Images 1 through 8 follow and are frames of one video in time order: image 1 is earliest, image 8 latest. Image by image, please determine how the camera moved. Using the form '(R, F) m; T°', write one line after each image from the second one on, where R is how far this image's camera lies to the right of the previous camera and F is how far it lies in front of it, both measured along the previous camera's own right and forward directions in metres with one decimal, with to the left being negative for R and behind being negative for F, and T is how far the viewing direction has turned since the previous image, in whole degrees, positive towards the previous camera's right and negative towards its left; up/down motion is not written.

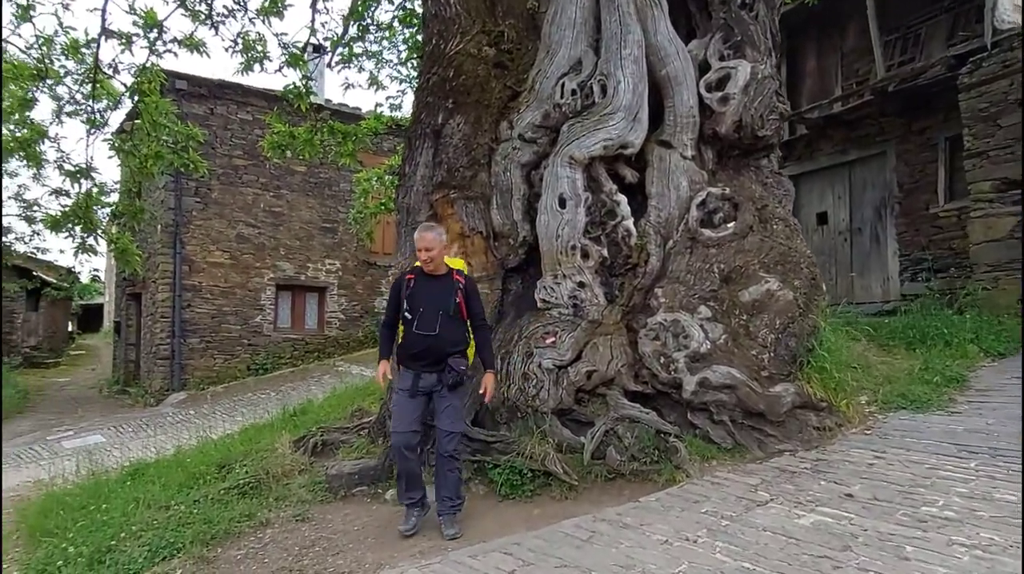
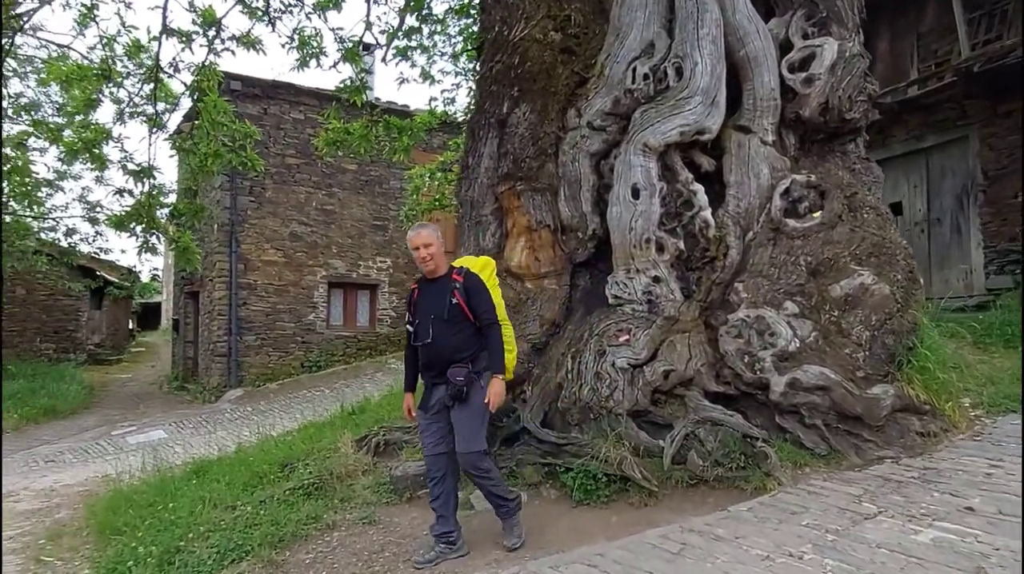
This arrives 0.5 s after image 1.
(-0.2, +0.2) m; -4°
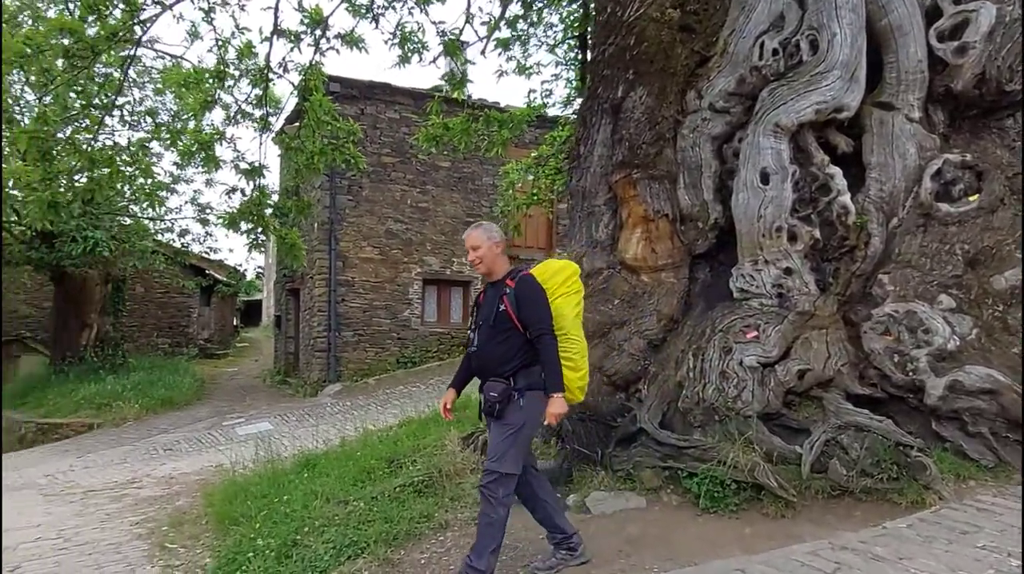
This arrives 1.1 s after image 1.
(-0.2, +0.2) m; -7°
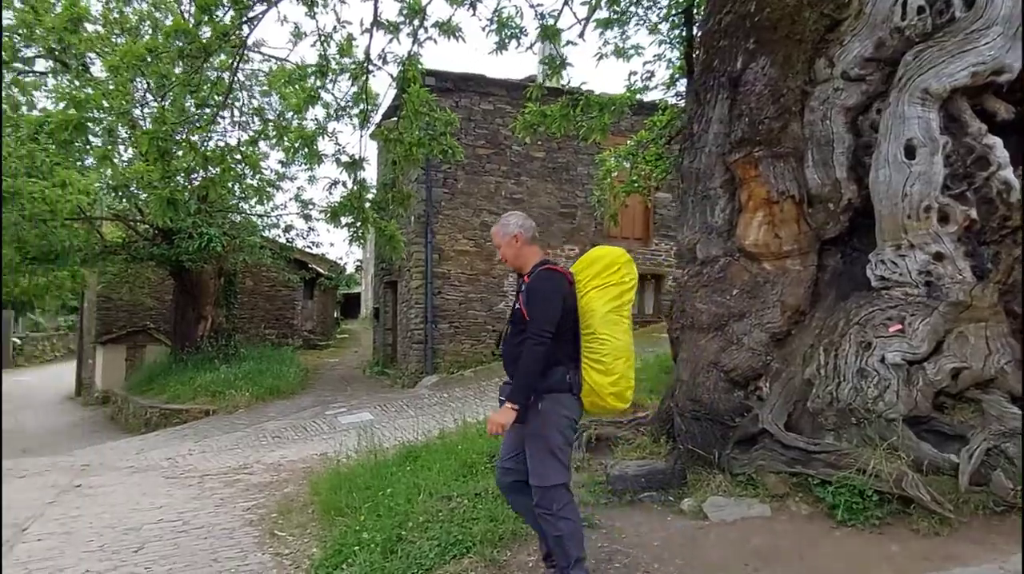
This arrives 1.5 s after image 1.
(-0.1, +0.2) m; -7°
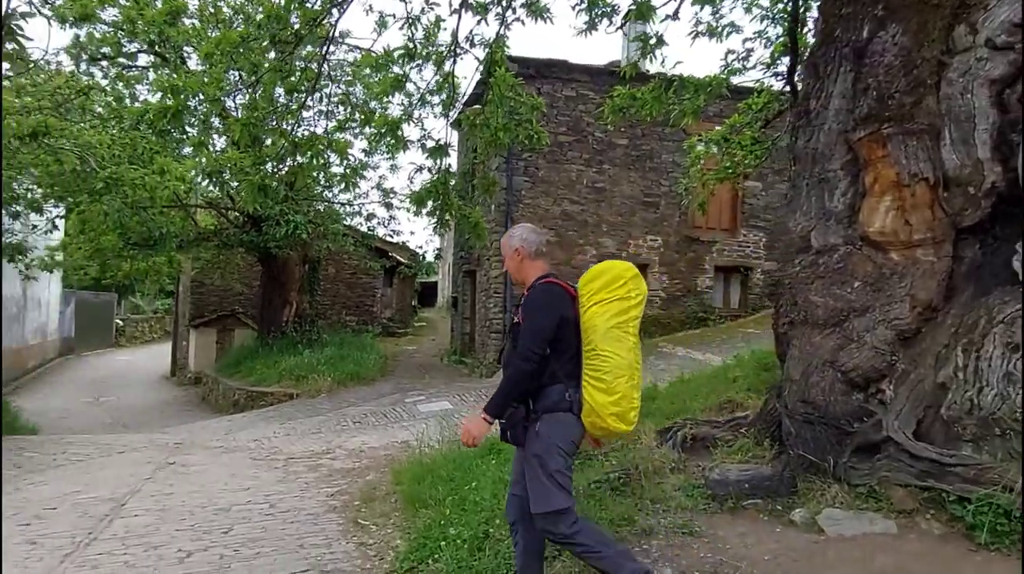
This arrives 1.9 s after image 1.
(-0.1, +0.2) m; -6°
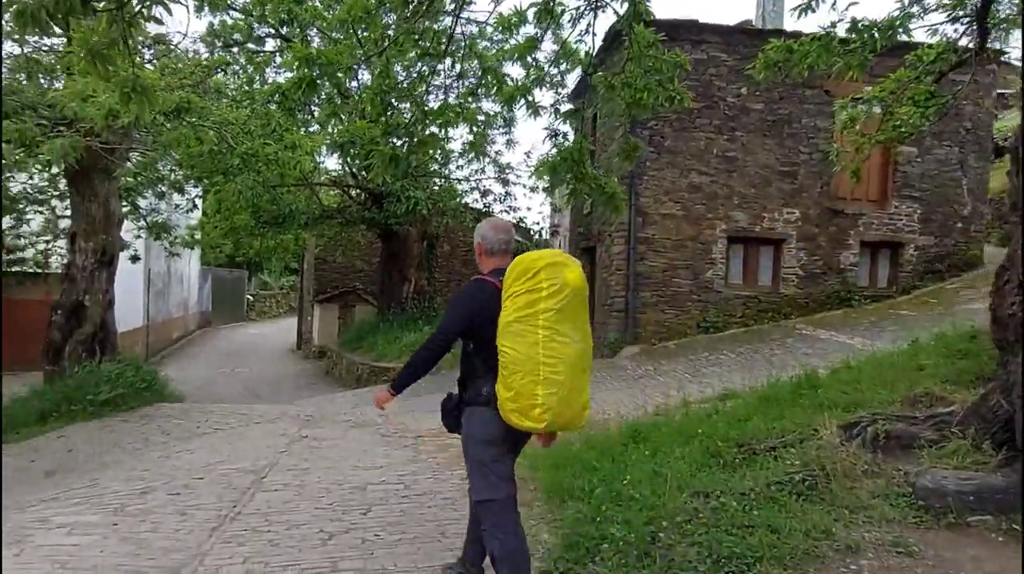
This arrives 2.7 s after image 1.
(-0.3, +0.4) m; -9°
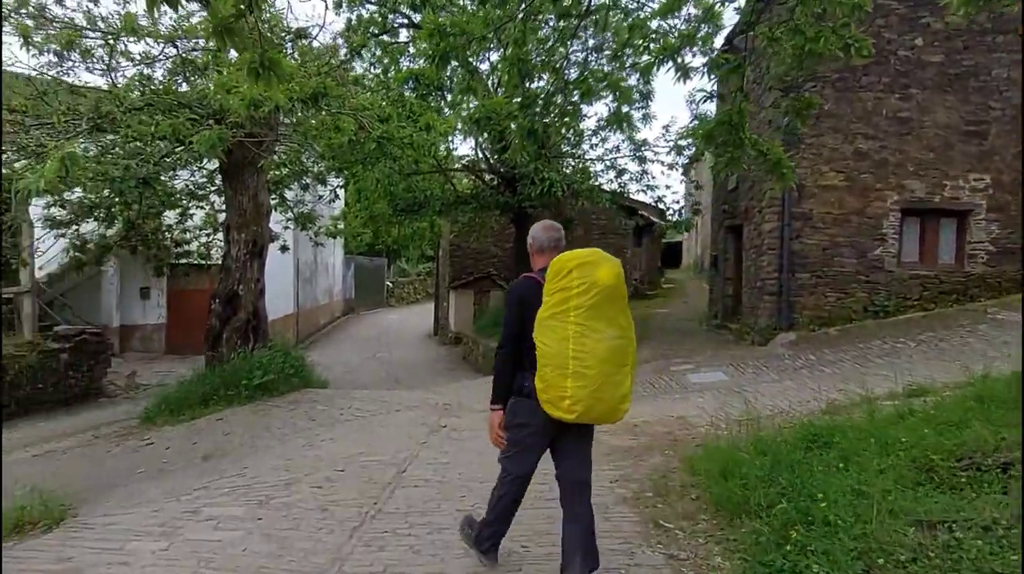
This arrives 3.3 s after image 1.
(-0.2, +0.5) m; -11°
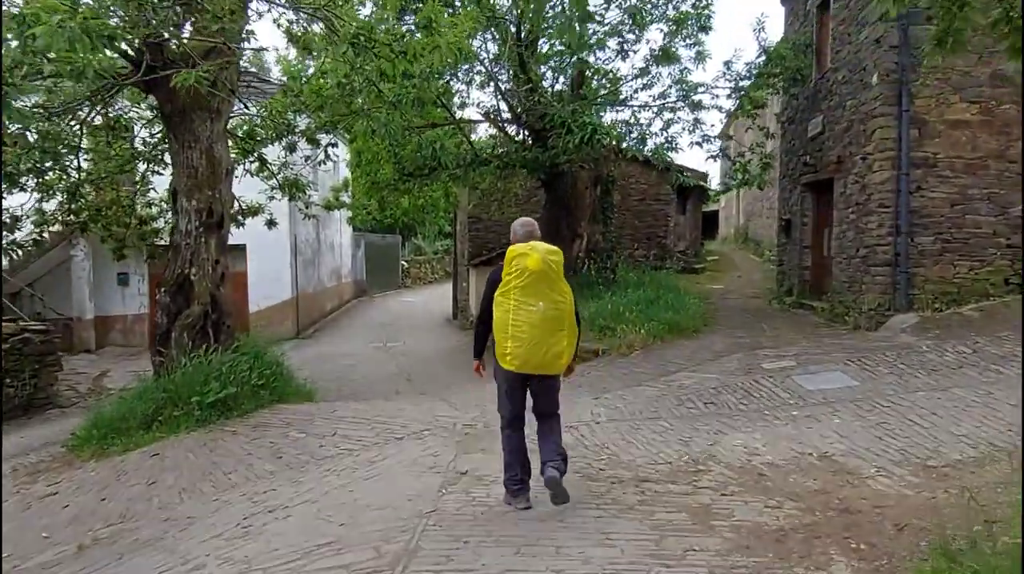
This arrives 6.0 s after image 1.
(-0.2, +2.5) m; -2°
